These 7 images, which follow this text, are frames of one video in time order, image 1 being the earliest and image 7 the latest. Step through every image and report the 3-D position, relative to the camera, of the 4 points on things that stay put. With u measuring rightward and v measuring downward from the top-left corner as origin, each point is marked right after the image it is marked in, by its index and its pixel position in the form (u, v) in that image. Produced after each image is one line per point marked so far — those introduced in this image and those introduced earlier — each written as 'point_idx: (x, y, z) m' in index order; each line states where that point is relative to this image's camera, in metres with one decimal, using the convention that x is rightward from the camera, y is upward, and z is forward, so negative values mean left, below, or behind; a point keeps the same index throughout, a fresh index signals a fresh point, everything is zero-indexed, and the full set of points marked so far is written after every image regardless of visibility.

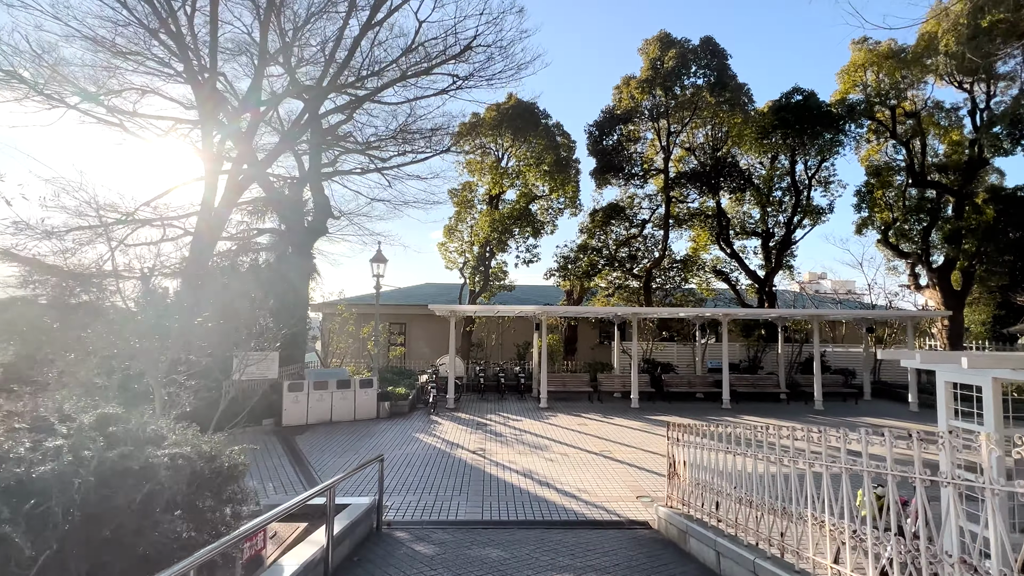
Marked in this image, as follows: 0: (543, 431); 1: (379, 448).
0: (+0.7, -3.0, +10.2) m
1: (-2.4, -2.9, +9.0) m
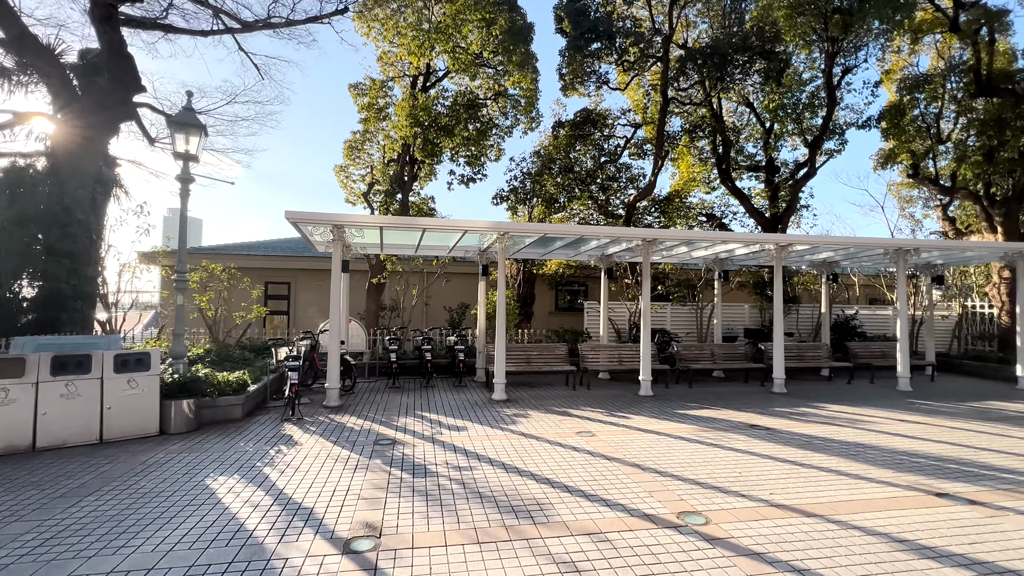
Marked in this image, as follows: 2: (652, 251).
0: (+0.1, -1.6, +4.8) m
1: (-2.8, -1.6, +3.1) m
2: (+2.5, +0.7, +8.9) m
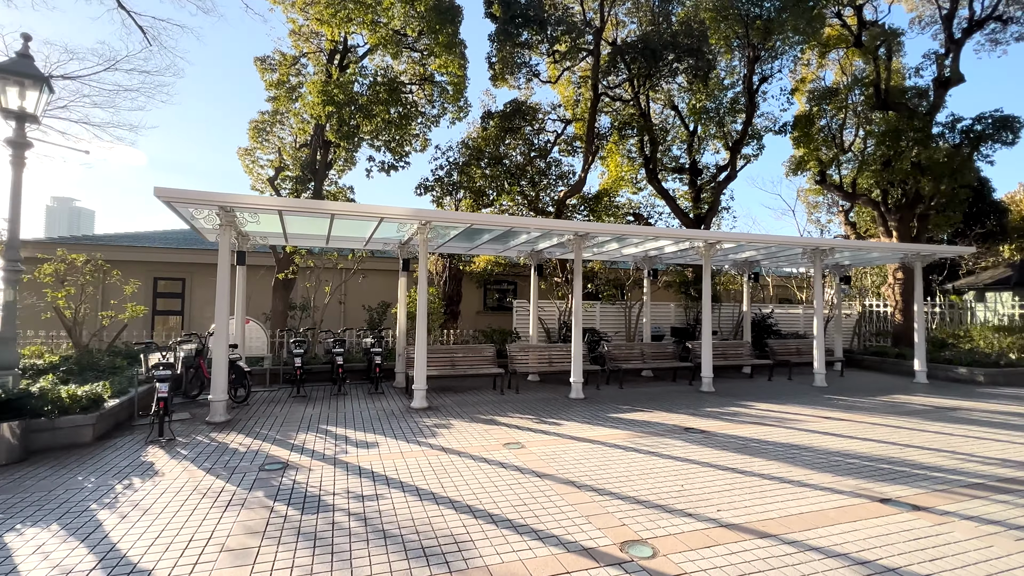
0: (-0.6, -1.6, +4.1) m
1: (-3.2, -1.5, +2.0) m
2: (+1.2, +0.7, +8.5) m
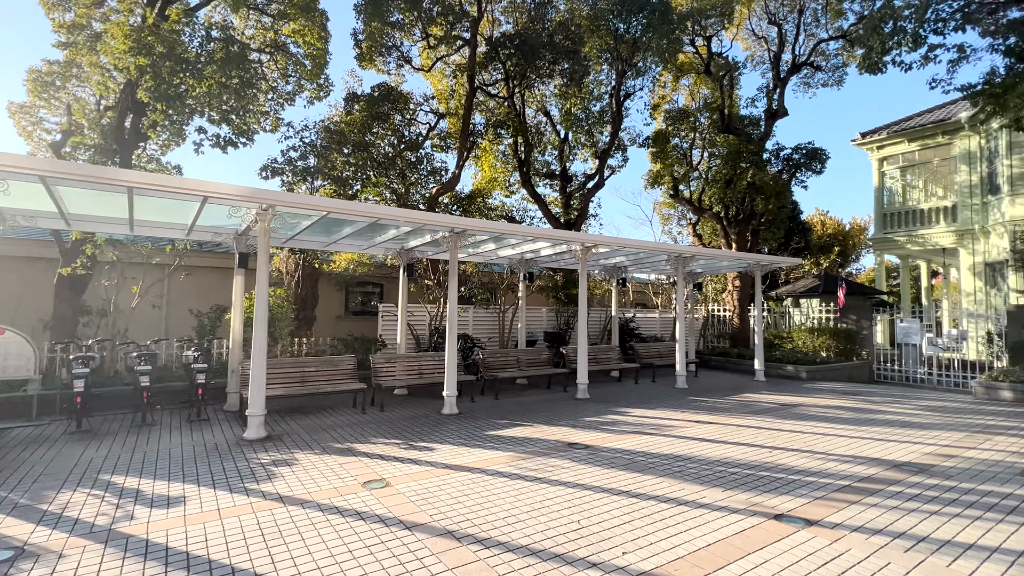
0: (-1.5, -1.6, +3.0) m
1: (-3.5, -1.5, +0.4) m
2: (-0.8, +0.7, +7.8) m
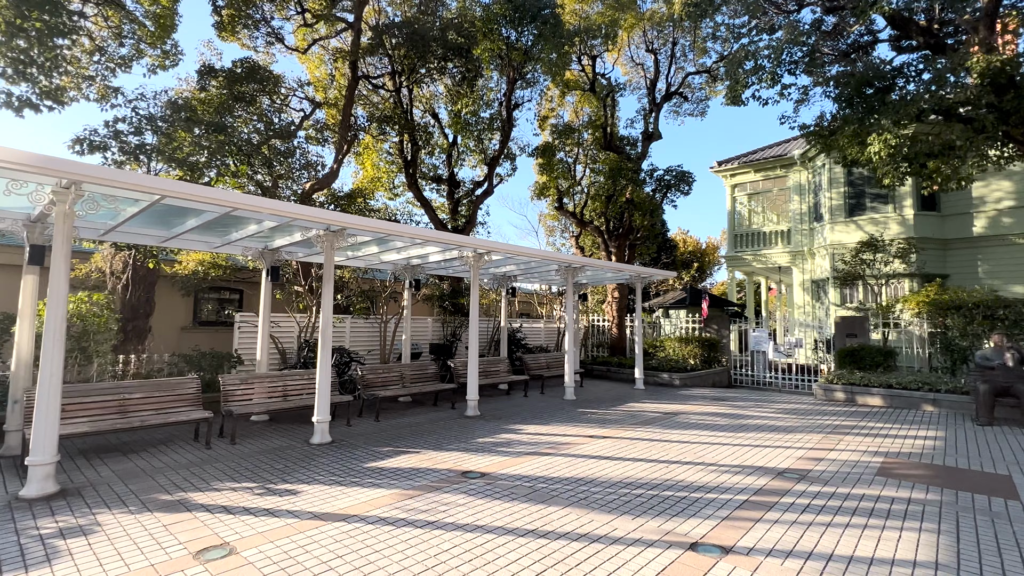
0: (-2.0, -1.6, +1.9) m
1: (-3.2, -1.4, -1.1) m
2: (-2.4, +0.6, +6.8) m
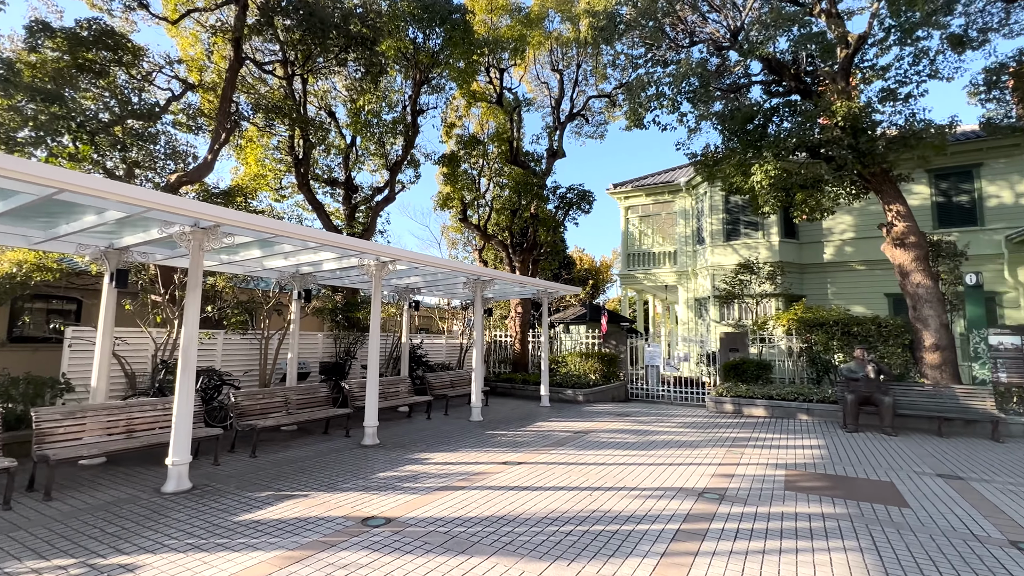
0: (-2.1, -1.6, +0.9) m
1: (-2.7, -1.3, -2.3) m
2: (-3.5, +0.5, +5.6) m
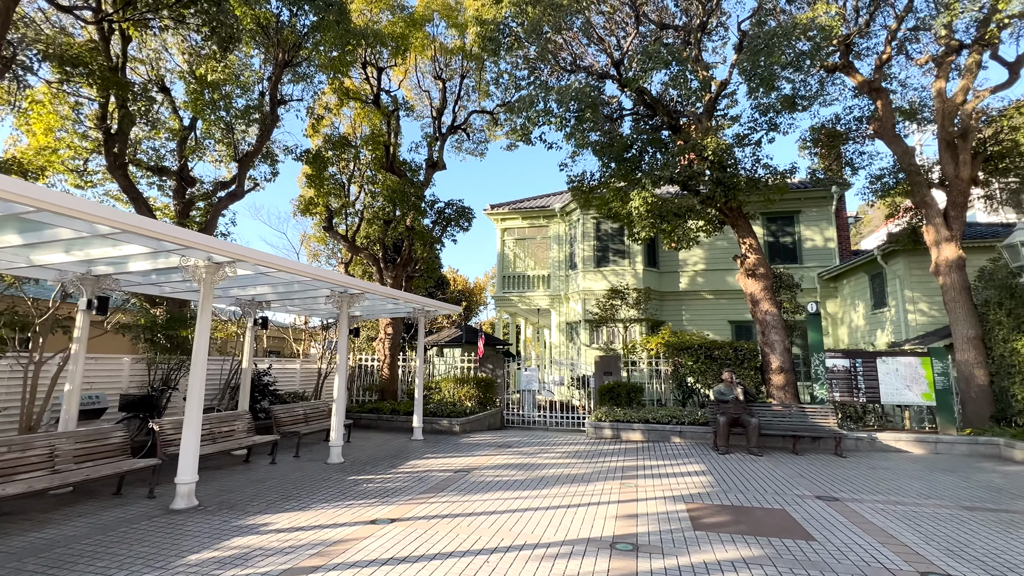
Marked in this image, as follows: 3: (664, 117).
0: (-1.9, -1.4, -0.7) m
1: (-1.6, -1.0, -3.9) m
2: (-4.5, +0.5, +3.6) m
3: (+4.1, +4.6, +13.4) m
